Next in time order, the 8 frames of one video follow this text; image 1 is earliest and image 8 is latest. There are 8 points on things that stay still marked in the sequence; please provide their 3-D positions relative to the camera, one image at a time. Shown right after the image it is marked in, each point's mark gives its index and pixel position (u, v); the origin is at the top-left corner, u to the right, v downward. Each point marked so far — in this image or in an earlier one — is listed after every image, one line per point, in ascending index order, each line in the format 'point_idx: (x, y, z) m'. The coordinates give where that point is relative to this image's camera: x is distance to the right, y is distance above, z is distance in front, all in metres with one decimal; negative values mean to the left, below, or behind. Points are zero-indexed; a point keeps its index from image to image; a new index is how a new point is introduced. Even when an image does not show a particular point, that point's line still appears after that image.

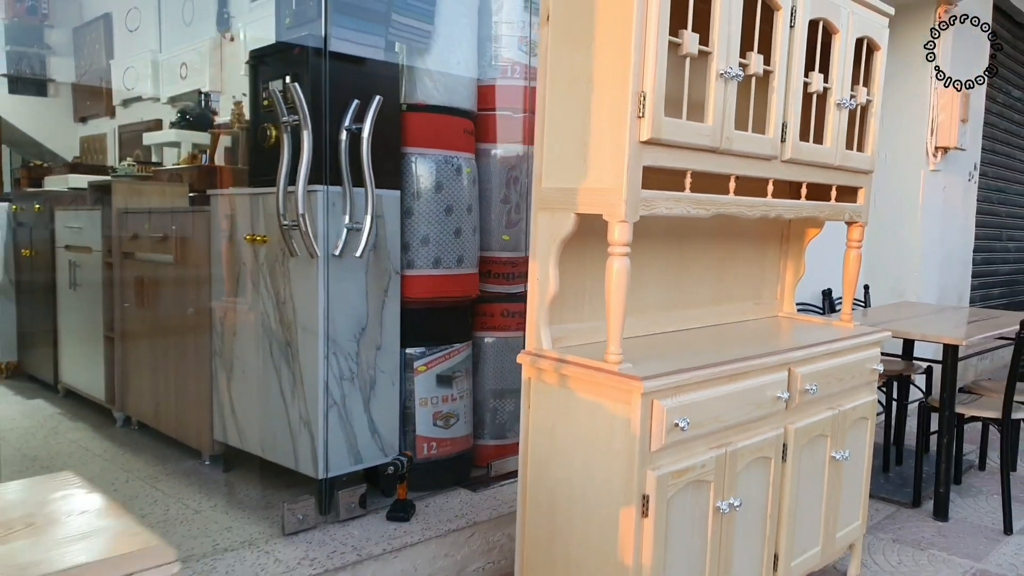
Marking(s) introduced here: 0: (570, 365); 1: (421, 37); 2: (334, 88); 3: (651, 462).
0: (+0.2, -0.2, +1.9) m
1: (-0.3, +0.9, +2.8) m
2: (-0.5, +0.7, +2.6) m
3: (+0.3, -0.4, +1.8) m
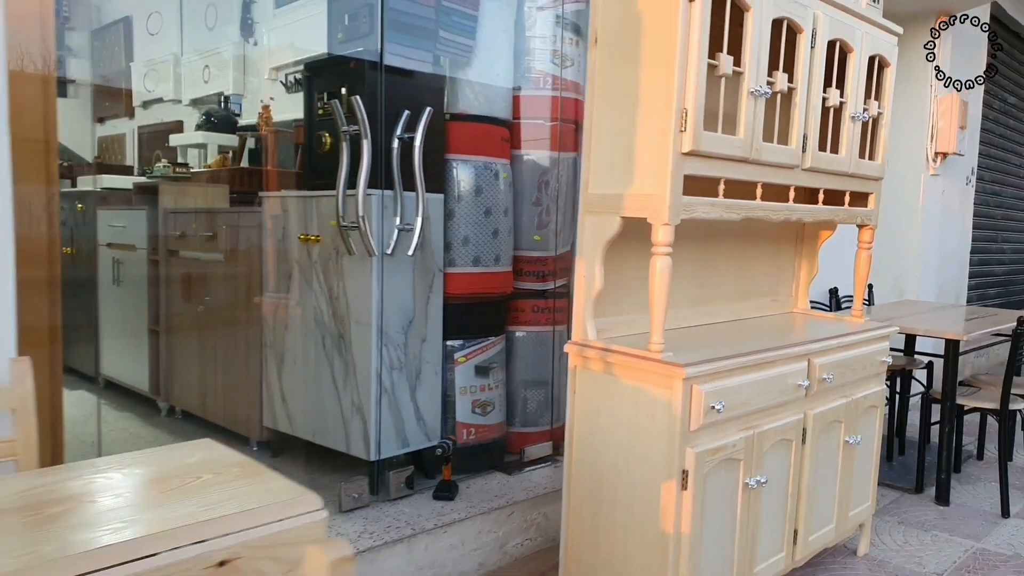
0: (+0.3, -0.2, +2.1) m
1: (-0.2, +0.9, +3.0) m
2: (-0.4, +0.7, +2.8) m
3: (+0.5, -0.4, +2.0) m
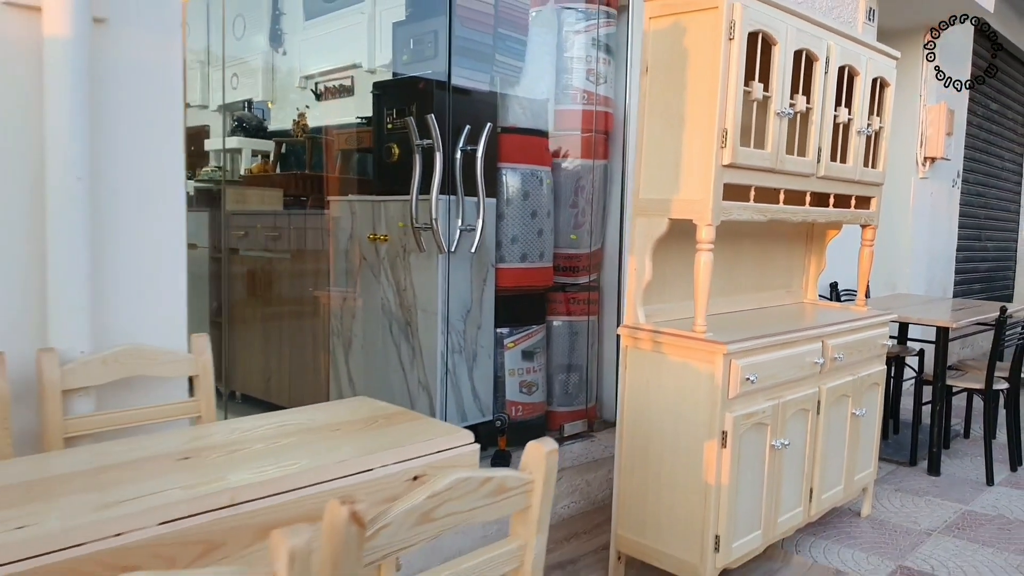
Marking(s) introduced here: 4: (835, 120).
0: (+0.5, -0.2, +2.5) m
1: (0.0, +0.9, +3.4) m
2: (-0.2, +0.7, +3.1) m
3: (+0.7, -0.4, +2.4) m
4: (+1.2, +0.6, +2.9) m
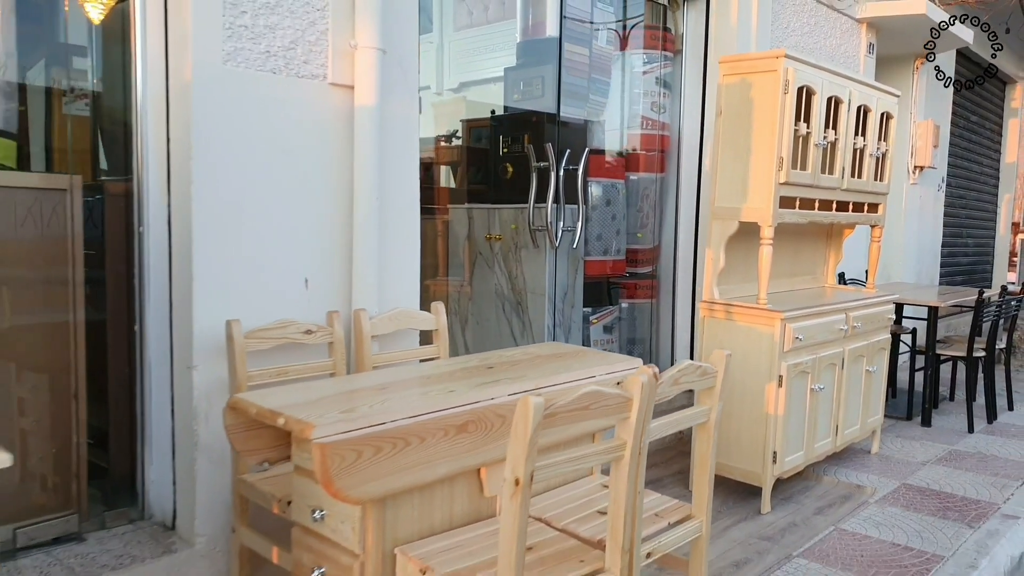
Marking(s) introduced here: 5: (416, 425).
0: (+1.0, -0.1, +3.4) m
1: (+0.5, +1.0, +4.3) m
2: (+0.3, +0.8, +4.0) m
3: (+1.2, -0.3, +3.3) m
4: (+1.7, +0.7, +3.8) m
5: (-0.2, -0.3, +1.8) m
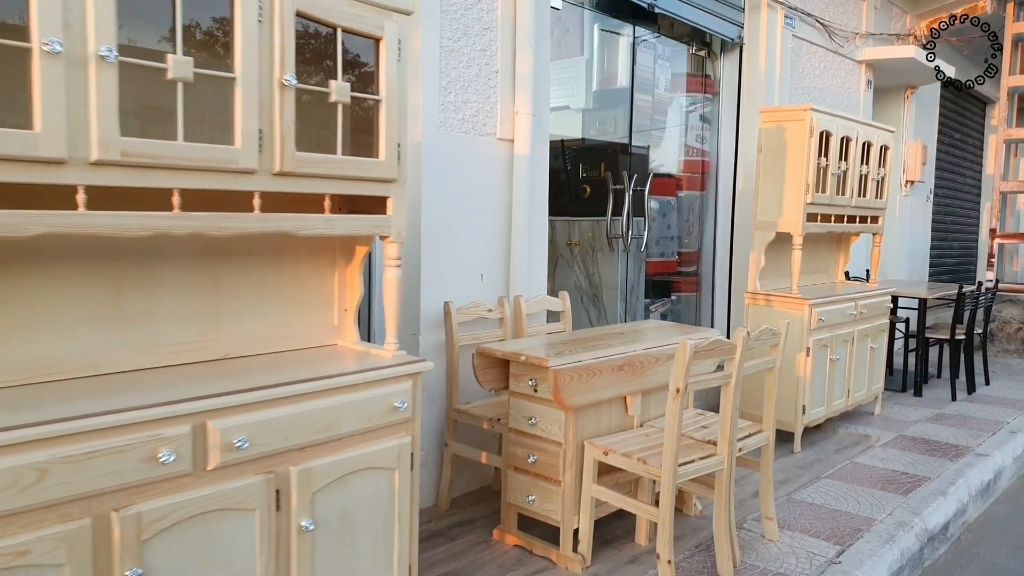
0: (+1.5, 0.0, +4.5) m
1: (+1.0, +1.0, +5.3) m
2: (+0.8, +0.8, +5.1) m
3: (+1.7, -0.3, +4.4) m
4: (+2.2, +0.7, +4.9) m
5: (+0.3, -0.3, +2.8) m
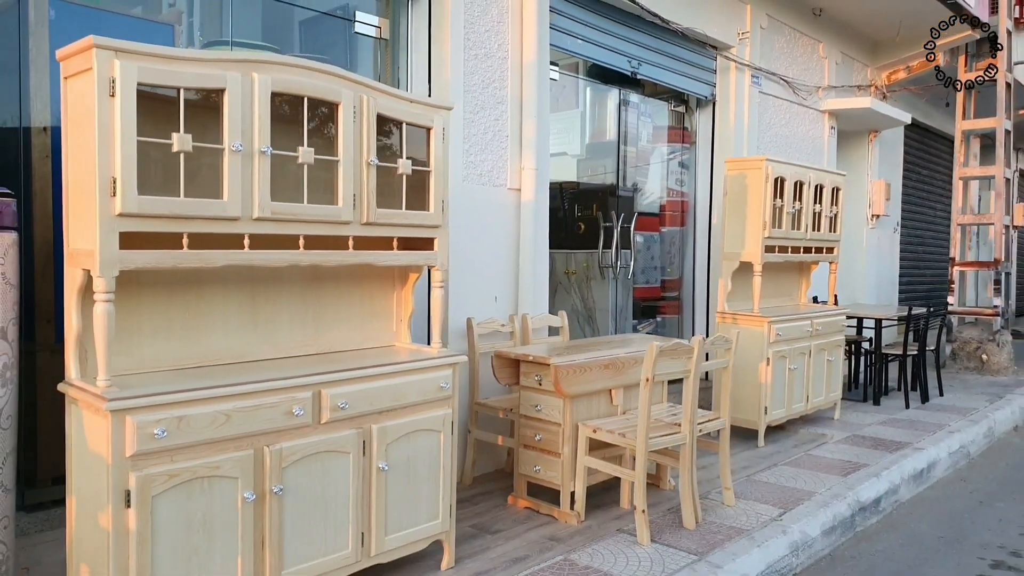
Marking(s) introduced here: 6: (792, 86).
0: (+1.6, -0.2, +5.3) m
1: (+1.1, +0.9, +6.2) m
2: (+0.8, +0.6, +6.0) m
3: (+1.7, -0.4, +5.2) m
4: (+2.3, +0.6, +5.8) m
5: (+0.4, -0.3, +3.7) m
6: (+2.6, +1.9, +7.3) m
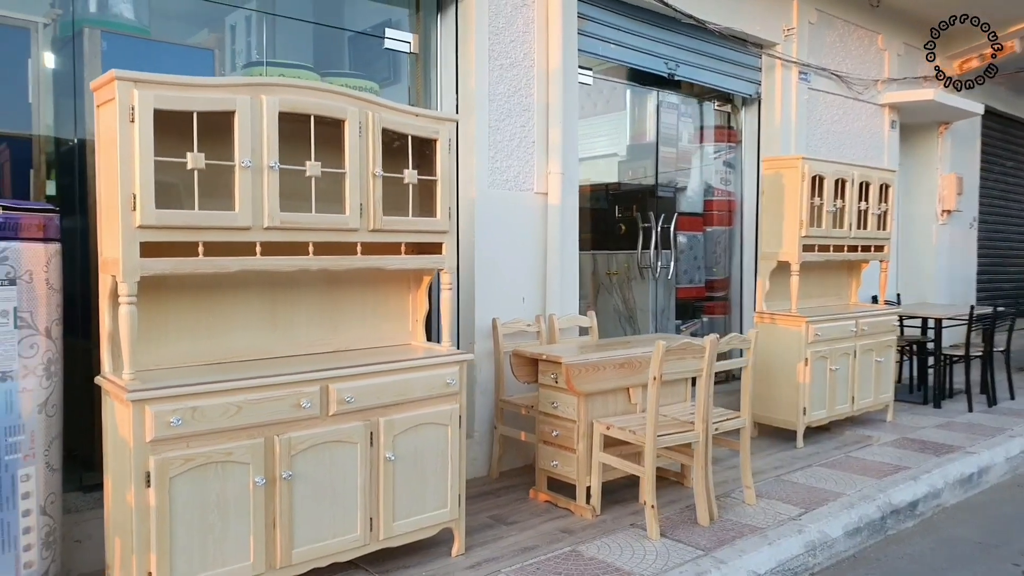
0: (+1.8, -0.2, +5.3) m
1: (+1.4, +0.9, +6.3) m
2: (+1.1, +0.6, +6.0) m
3: (+2.0, -0.4, +5.2) m
4: (+2.5, +0.6, +5.7) m
5: (+0.4, -0.4, +3.8) m
6: (+3.1, +1.9, +7.1) m
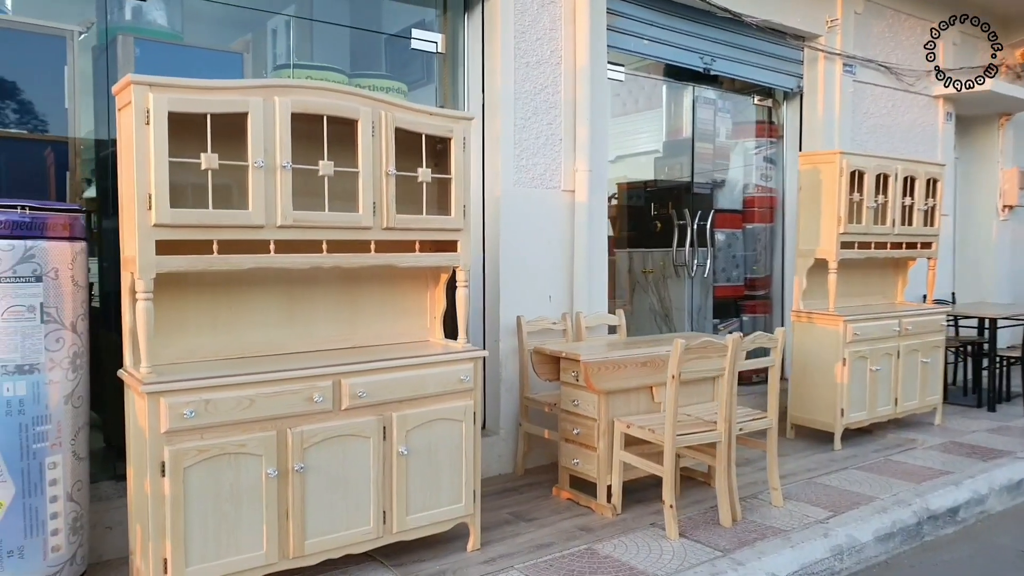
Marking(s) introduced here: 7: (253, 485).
0: (+2.0, -0.2, +5.2) m
1: (+1.7, +0.9, +6.2) m
2: (+1.4, +0.6, +6.0) m
3: (+2.2, -0.4, +5.0) m
4: (+2.8, +0.6, +5.5) m
5: (+0.5, -0.3, +3.8) m
6: (+3.4, +1.9, +6.9) m
7: (-0.9, -0.7, +2.7) m
